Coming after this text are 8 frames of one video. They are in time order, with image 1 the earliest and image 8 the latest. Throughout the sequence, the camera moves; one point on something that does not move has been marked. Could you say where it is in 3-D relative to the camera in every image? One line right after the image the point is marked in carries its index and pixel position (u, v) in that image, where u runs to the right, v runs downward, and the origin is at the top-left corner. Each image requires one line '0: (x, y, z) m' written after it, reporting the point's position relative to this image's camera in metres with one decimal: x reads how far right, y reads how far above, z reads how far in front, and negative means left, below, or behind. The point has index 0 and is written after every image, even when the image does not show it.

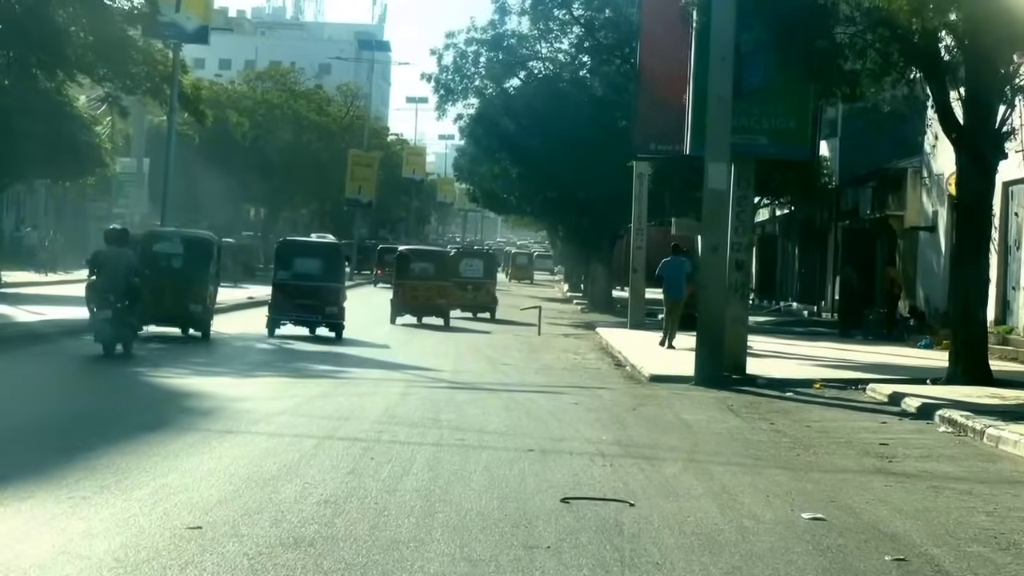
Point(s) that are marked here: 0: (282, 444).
0: (-1.2, -0.8, +11.4) m
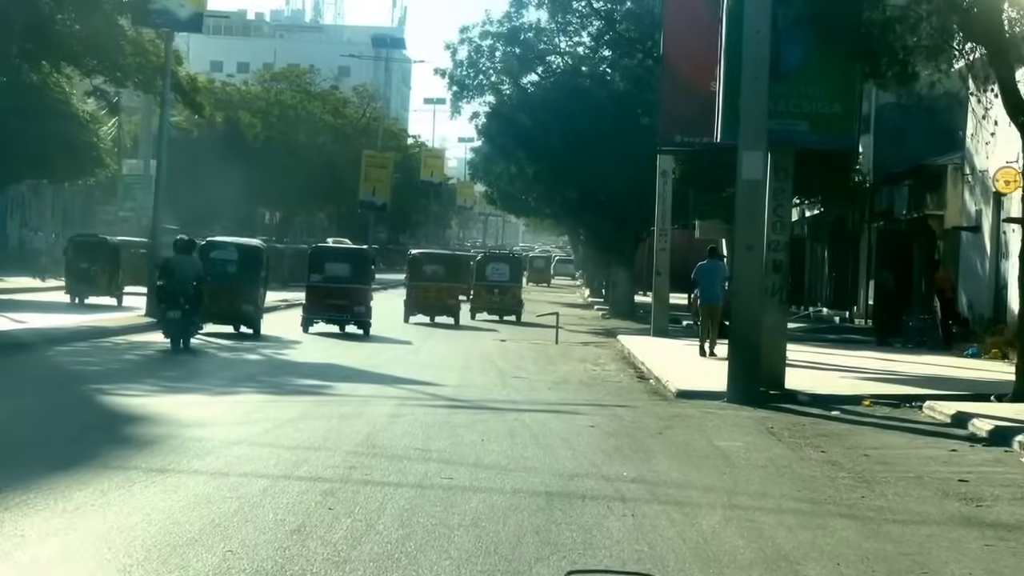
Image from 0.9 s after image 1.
0: (-1.2, -0.8, +9.1) m
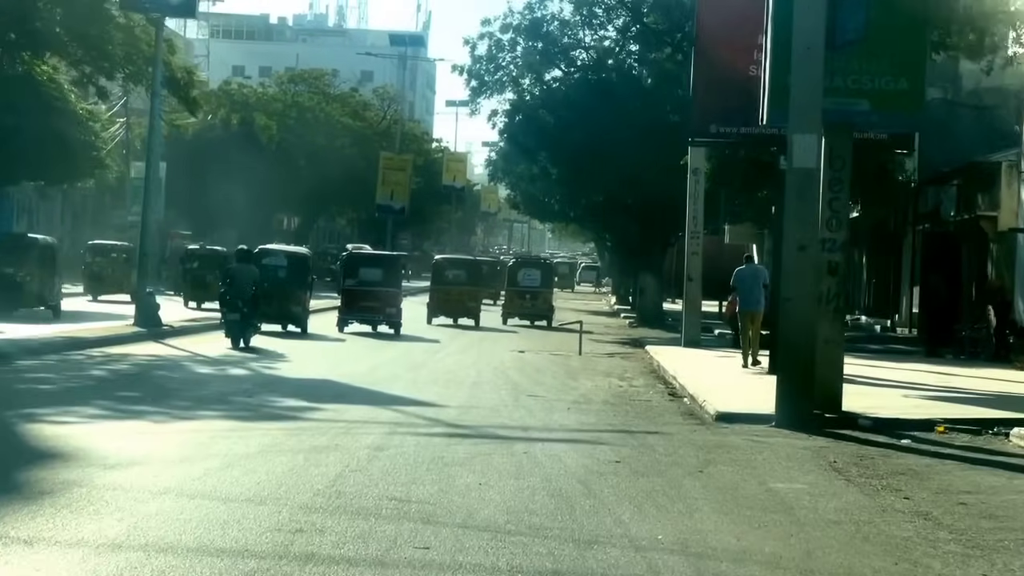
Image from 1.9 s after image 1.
0: (-1.2, -0.8, +6.6) m
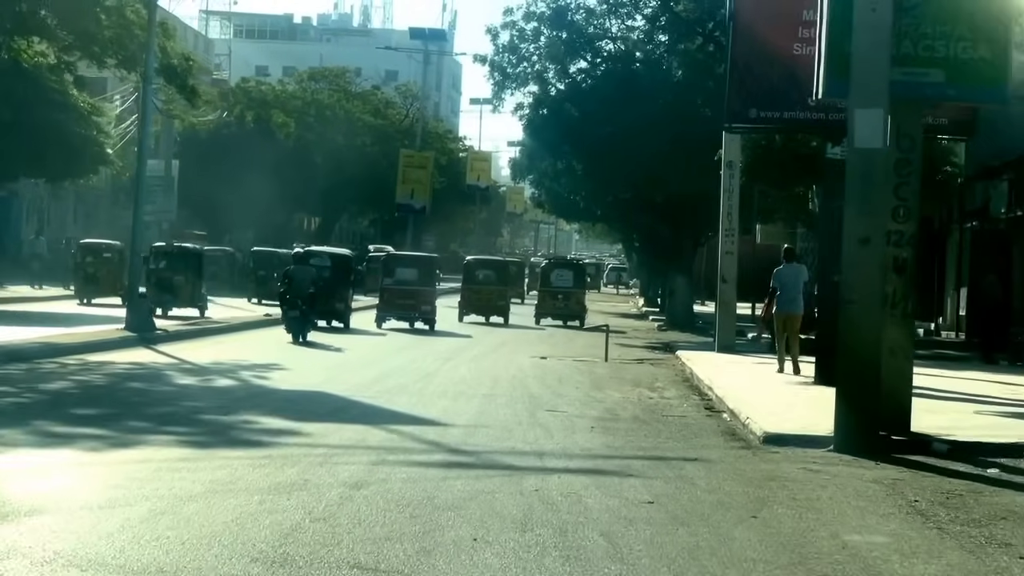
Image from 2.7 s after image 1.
0: (-1.2, -0.8, +4.4) m
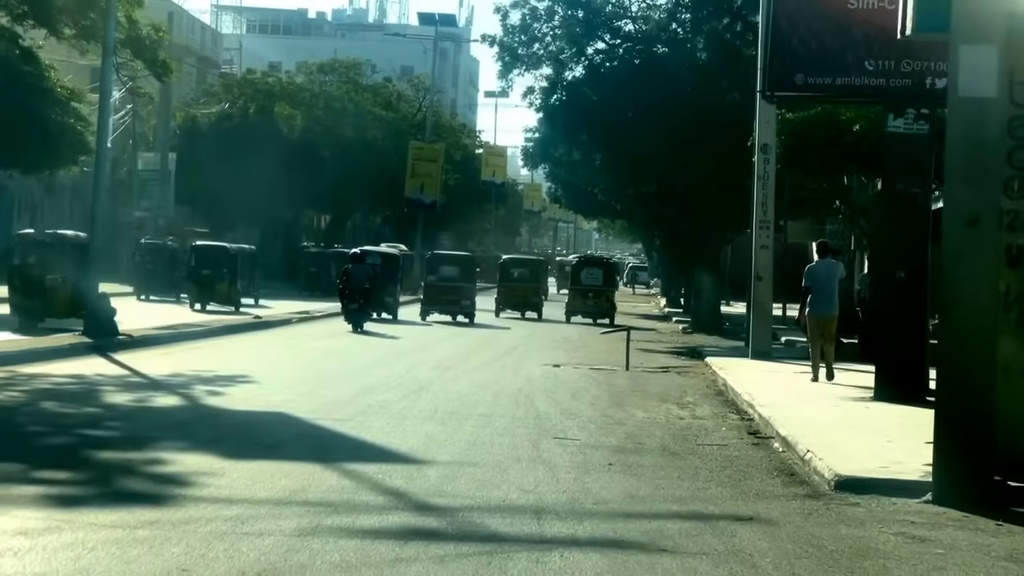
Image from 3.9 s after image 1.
0: (-1.3, -0.8, +1.1) m
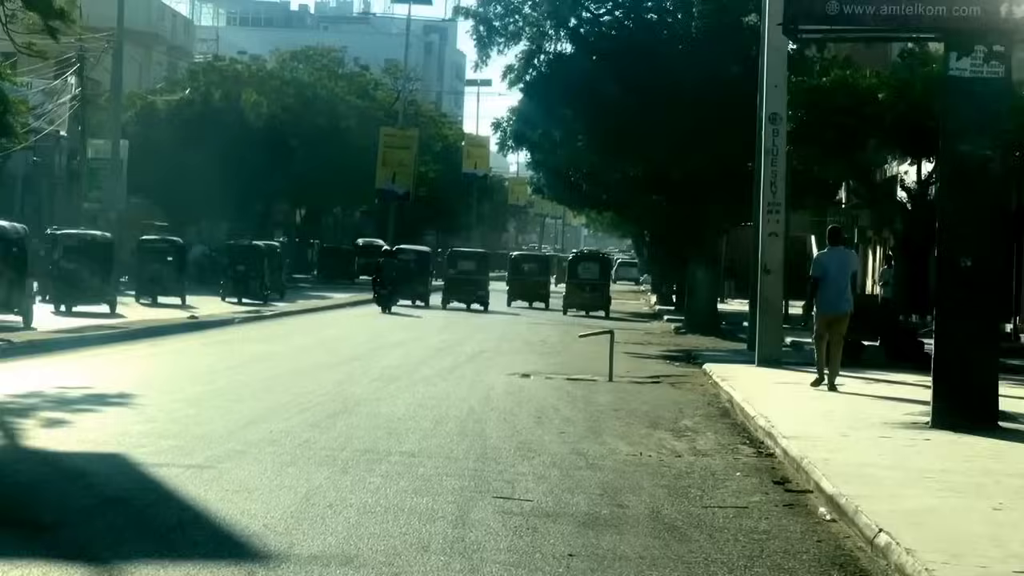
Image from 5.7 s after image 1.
0: (-1.6, -0.8, -3.2) m
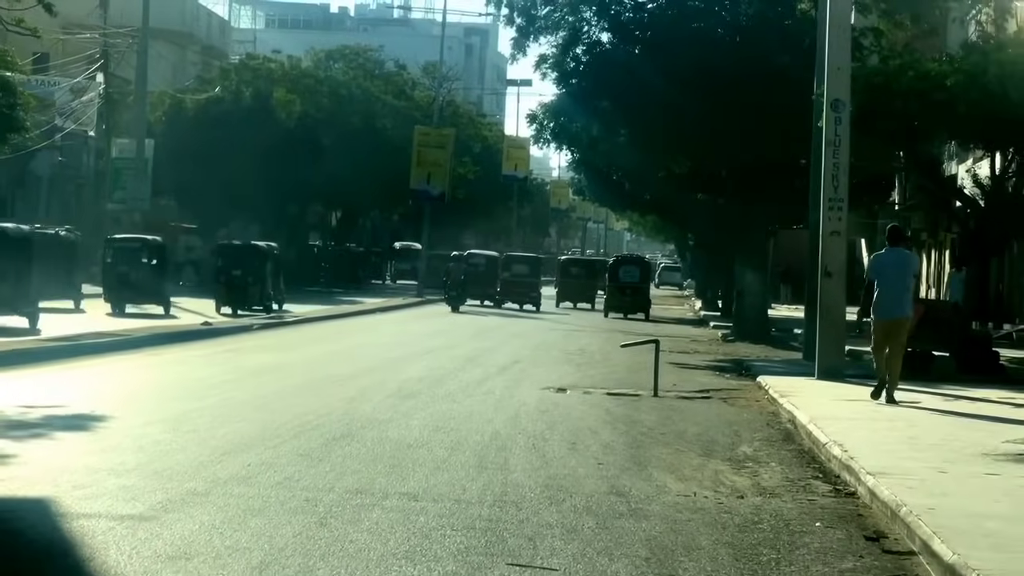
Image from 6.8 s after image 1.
0: (-1.8, -0.8, -5.4) m
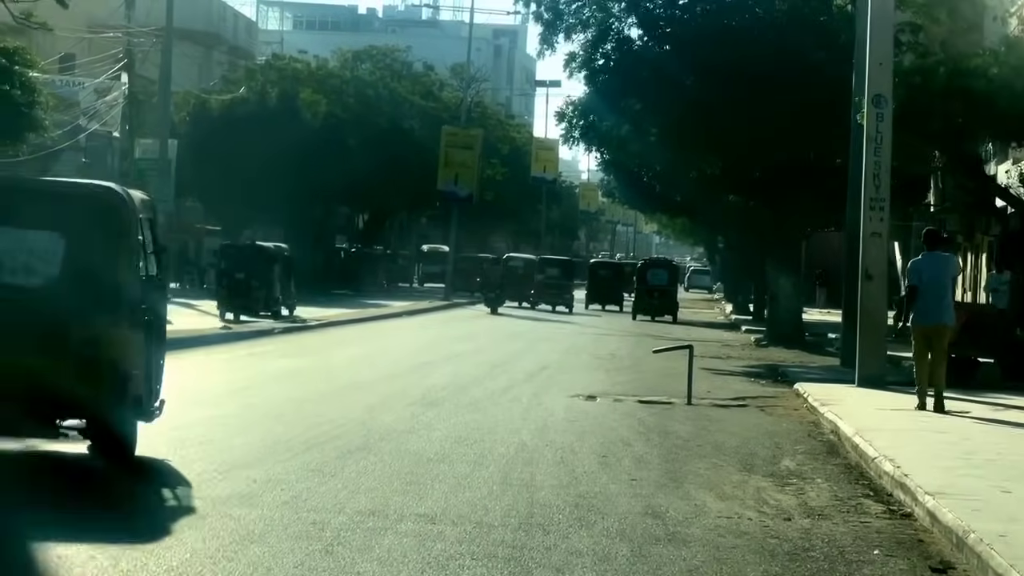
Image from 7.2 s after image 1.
0: (-1.9, -0.8, -6.2) m
